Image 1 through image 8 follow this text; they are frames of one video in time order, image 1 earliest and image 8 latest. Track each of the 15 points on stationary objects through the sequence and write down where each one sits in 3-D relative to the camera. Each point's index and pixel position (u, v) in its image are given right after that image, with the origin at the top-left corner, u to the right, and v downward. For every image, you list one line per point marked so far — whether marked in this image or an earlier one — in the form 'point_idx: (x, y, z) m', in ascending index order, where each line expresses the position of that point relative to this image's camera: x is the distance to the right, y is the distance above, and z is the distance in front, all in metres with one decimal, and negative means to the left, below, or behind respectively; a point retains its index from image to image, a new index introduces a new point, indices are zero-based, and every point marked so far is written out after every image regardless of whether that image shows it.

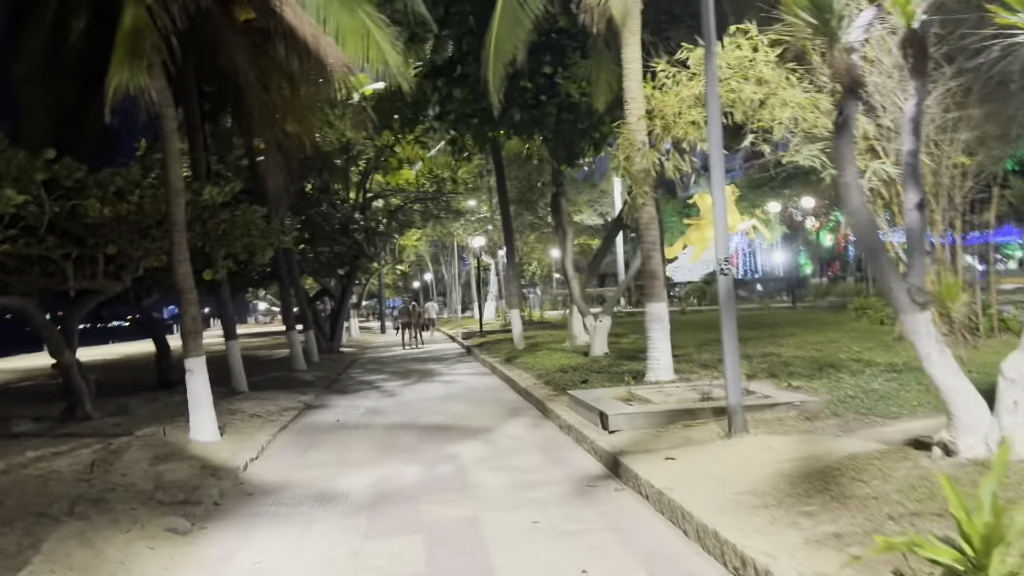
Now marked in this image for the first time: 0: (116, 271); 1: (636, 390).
0: (-5.4, +0.2, +11.1) m
1: (+1.3, -1.1, +8.7) m
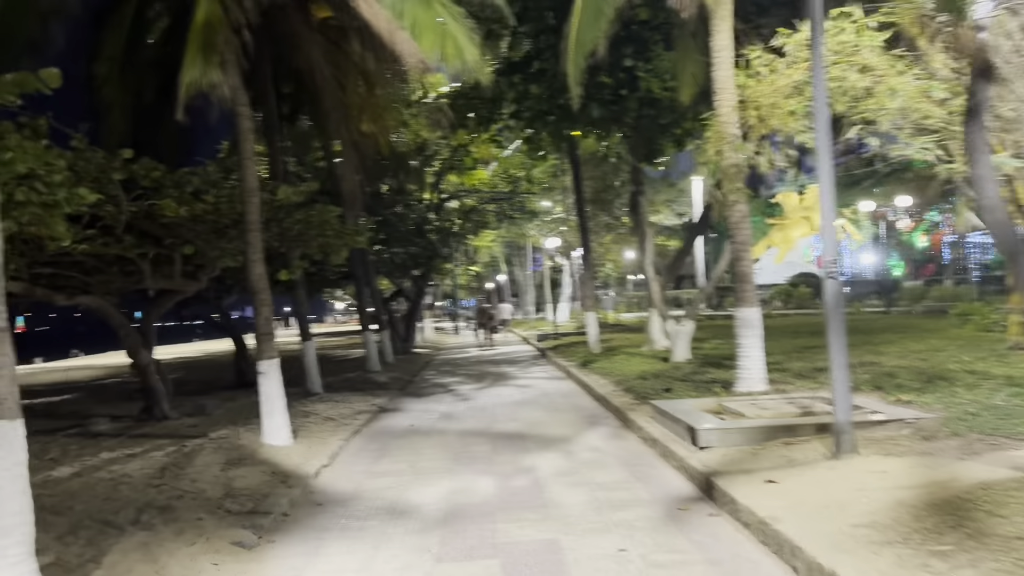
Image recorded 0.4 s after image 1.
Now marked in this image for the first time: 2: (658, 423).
0: (-4.3, +0.2, +11.1) m
1: (+2.1, -1.1, +8.1) m
2: (+1.5, -1.4, +8.5) m
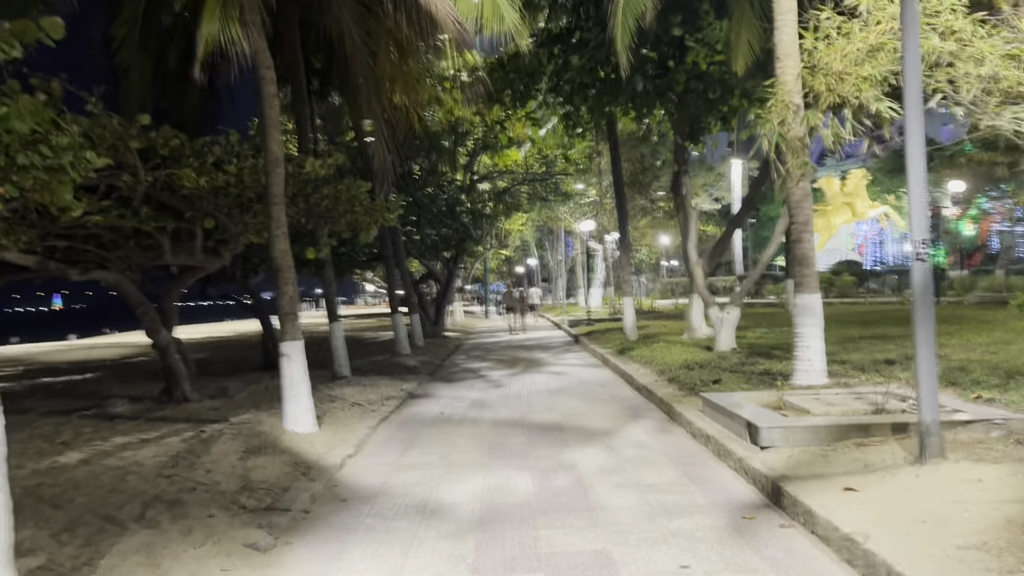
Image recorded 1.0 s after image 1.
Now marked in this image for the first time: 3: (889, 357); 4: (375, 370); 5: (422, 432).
0: (-3.8, +0.5, +10.6) m
1: (+2.5, -1.0, +7.4) m
2: (+1.9, -1.2, +7.8) m
3: (+4.8, -0.9, +10.5) m
4: (-2.5, -1.5, +14.9) m
5: (-1.0, -1.6, +8.9) m
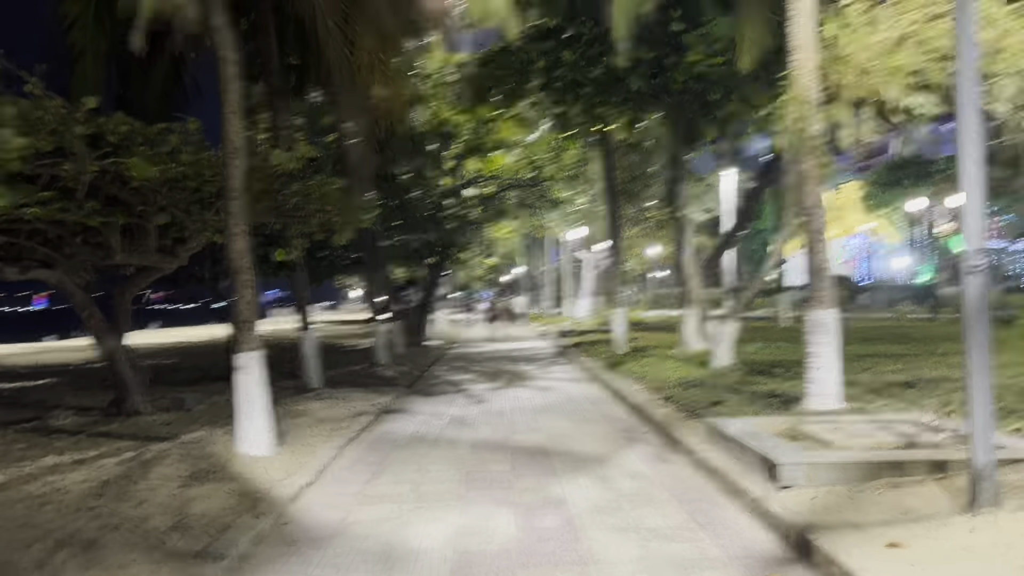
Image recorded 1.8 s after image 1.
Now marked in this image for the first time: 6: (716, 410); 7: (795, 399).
0: (-4.0, +0.5, +9.7) m
1: (+2.3, -1.1, +6.5) m
2: (+1.7, -1.3, +7.0) m
3: (+4.6, -1.1, +9.7) m
4: (-2.8, -1.6, +14.0) m
5: (-1.2, -1.6, +8.0) m
6: (+2.1, -1.3, +8.5) m
7: (+2.9, -1.2, +8.5) m
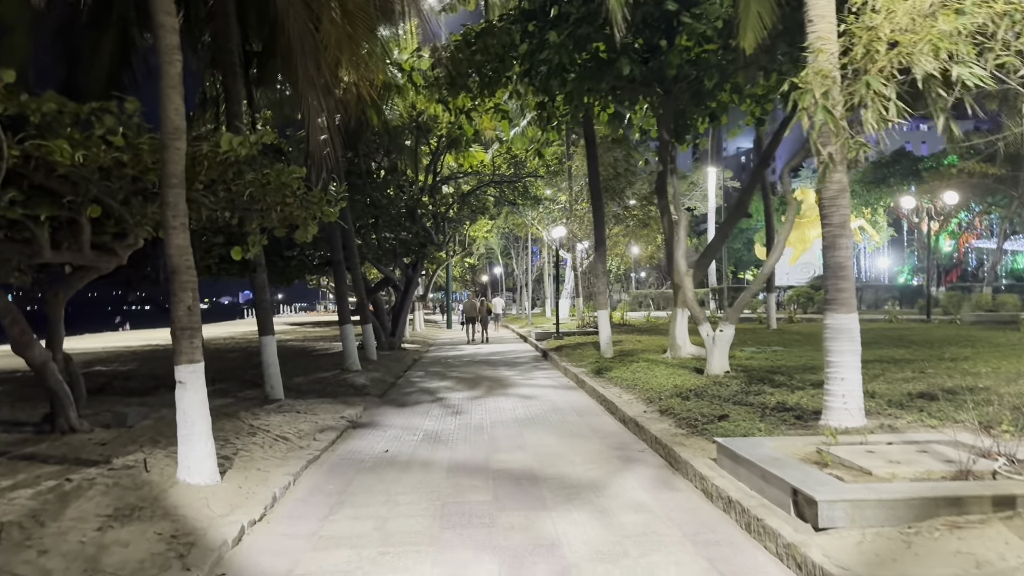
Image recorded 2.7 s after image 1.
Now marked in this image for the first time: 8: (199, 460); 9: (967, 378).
0: (-4.2, +0.5, +8.6) m
1: (+2.2, -1.1, +5.7) m
2: (+1.6, -1.4, +6.0) m
3: (+4.4, -1.1, +8.9) m
4: (-3.1, -1.6, +13.0) m
5: (-1.3, -1.7, +7.0) m
6: (+1.9, -1.3, +7.6) m
7: (+2.8, -1.2, +7.6) m
8: (-2.5, -1.4, +6.5) m
9: (+5.3, -1.0, +9.6) m
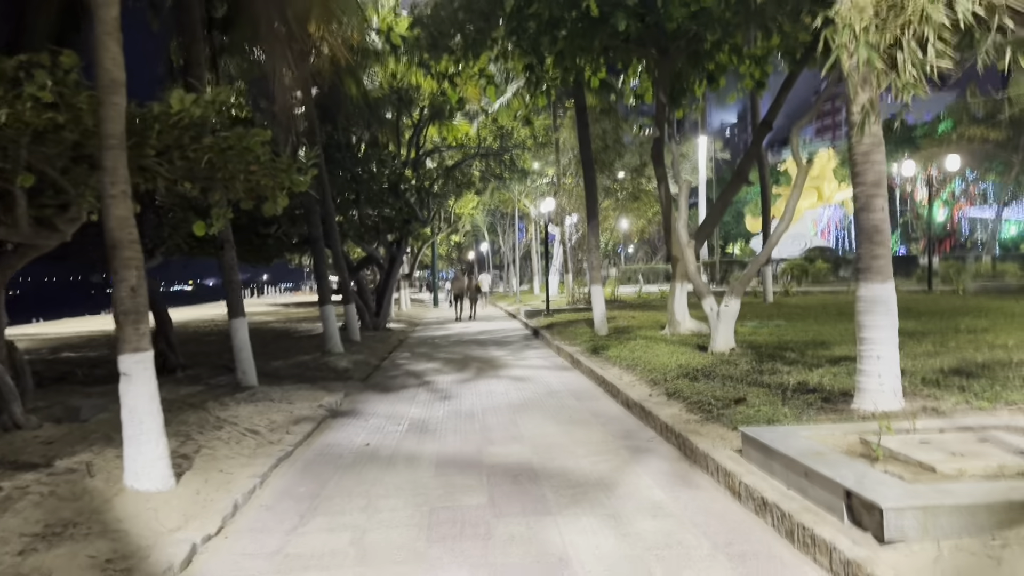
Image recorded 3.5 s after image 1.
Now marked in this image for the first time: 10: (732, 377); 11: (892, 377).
0: (-4.3, +0.7, +7.7) m
1: (+2.2, -0.9, +4.9) m
2: (+1.6, -1.1, +5.3) m
3: (+4.4, -0.8, +8.1) m
4: (-3.2, -1.3, +12.1) m
5: (-1.3, -1.5, +6.2) m
6: (+1.9, -1.0, +6.8) m
7: (+2.7, -0.9, +6.8) m
8: (-2.5, -1.2, +5.7) m
9: (+5.2, -0.7, +8.9) m
10: (+2.3, -0.9, +8.5) m
11: (+2.8, -0.7, +6.1) m
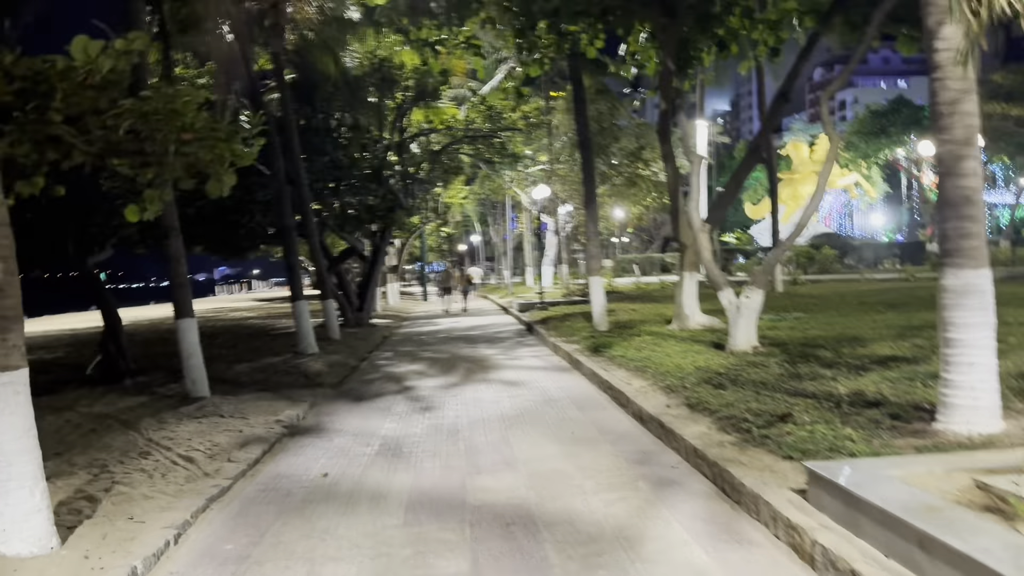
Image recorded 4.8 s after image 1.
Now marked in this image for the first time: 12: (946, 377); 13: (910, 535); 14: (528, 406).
0: (-4.4, +0.7, +6.3) m
1: (+2.2, -0.9, +3.5) m
2: (+1.5, -1.1, +3.9) m
3: (+4.3, -0.6, +6.8) m
4: (-3.3, -1.2, +10.7) m
5: (-1.4, -1.4, +4.8) m
6: (+1.8, -0.9, +5.4) m
7: (+2.7, -0.8, +5.5) m
8: (-2.6, -1.2, +4.3) m
9: (+5.1, -0.6, +7.6) m
10: (+2.2, -0.8, +7.2) m
11: (+2.8, -0.6, +4.8) m
12: (+2.6, -0.5, +4.9) m
13: (+1.6, -1.0, +3.3) m
14: (+0.2, -1.2, +8.5) m
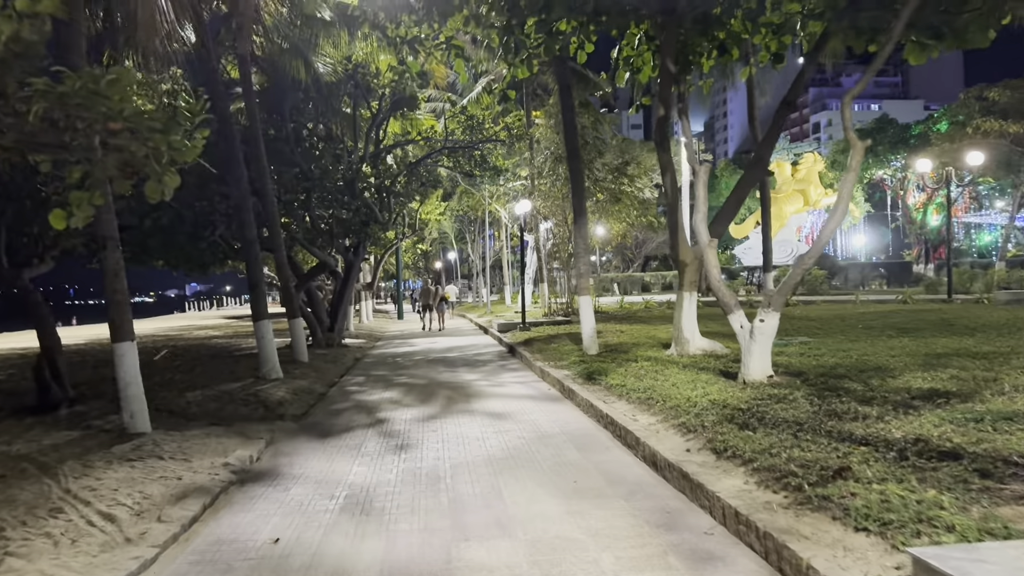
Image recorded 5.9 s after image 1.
0: (-4.4, +0.6, +5.1) m
1: (+2.2, -1.0, +2.5) m
2: (+1.6, -1.2, +2.9) m
3: (+4.2, -0.8, +5.8) m
4: (-3.5, -1.4, +9.5) m
5: (-1.4, -1.5, +3.6) m
6: (+1.8, -1.1, +4.4) m
7: (+2.7, -1.0, +4.5) m
8: (-2.5, -1.3, +3.1) m
9: (+5.1, -0.8, +6.6) m
10: (+2.1, -1.0, +6.1) m
11: (+2.8, -0.7, +3.8) m
12: (+2.6, -0.6, +3.9) m
13: (+1.7, -1.1, +2.3) m
14: (+0.1, -1.4, +7.4) m
